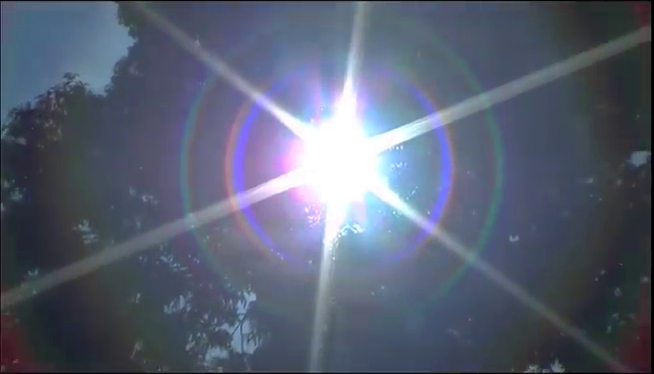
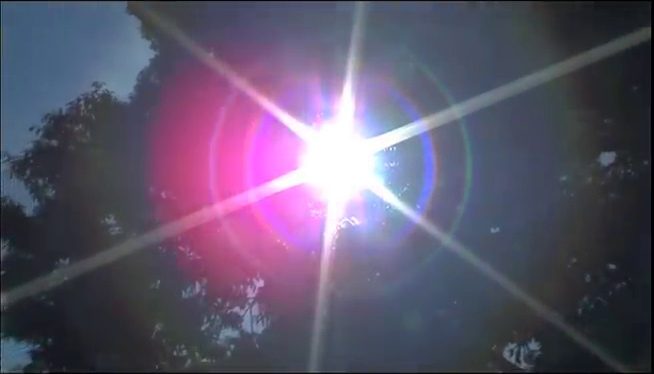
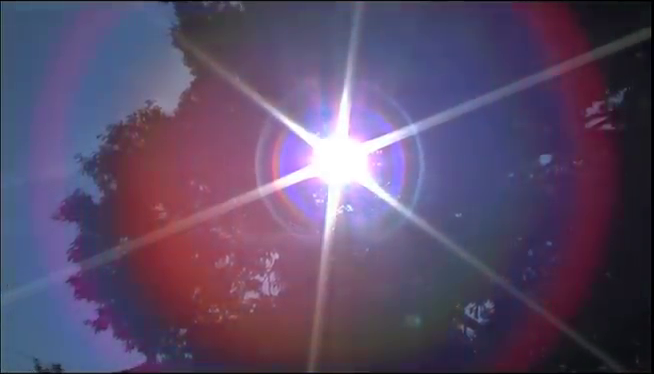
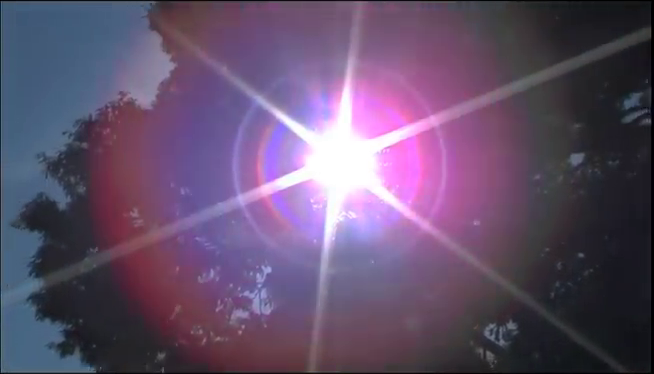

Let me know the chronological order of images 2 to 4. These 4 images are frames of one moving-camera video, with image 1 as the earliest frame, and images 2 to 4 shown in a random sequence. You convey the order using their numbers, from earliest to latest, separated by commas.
2, 4, 3
